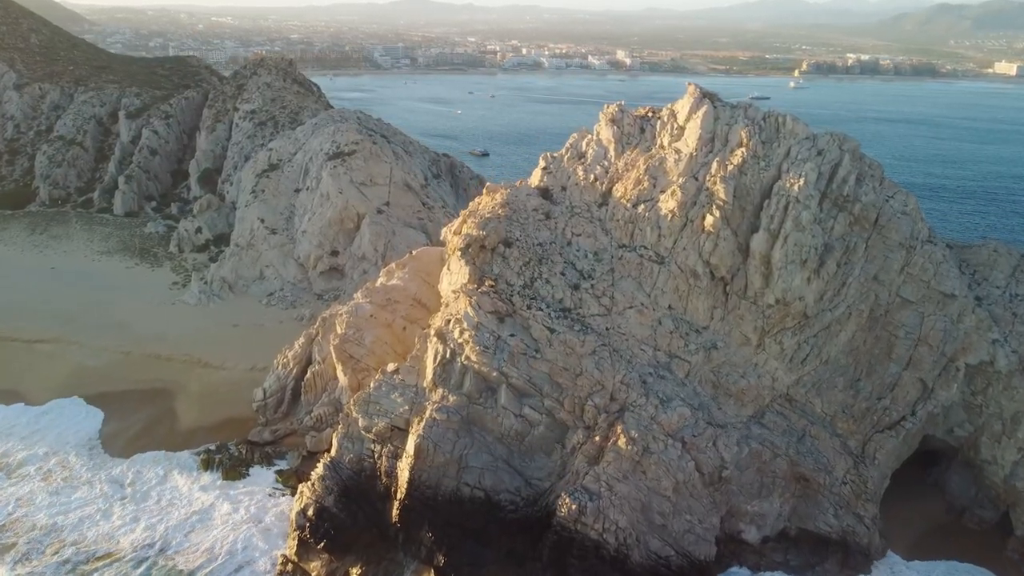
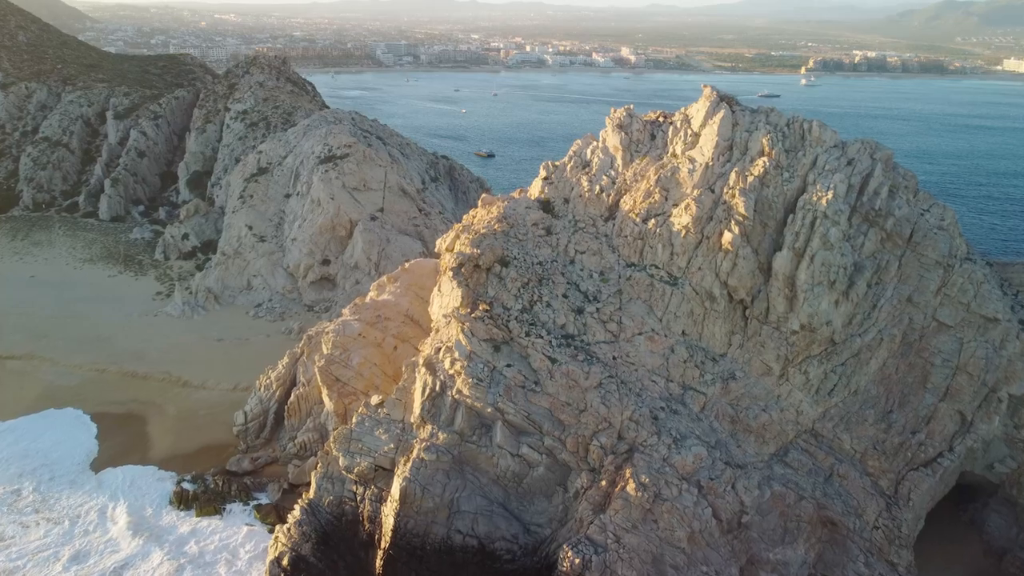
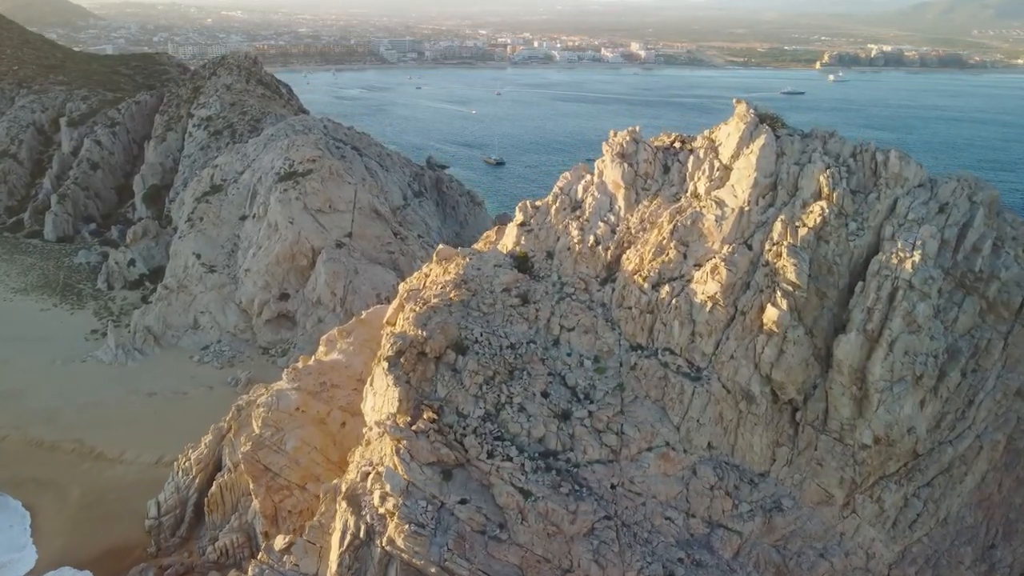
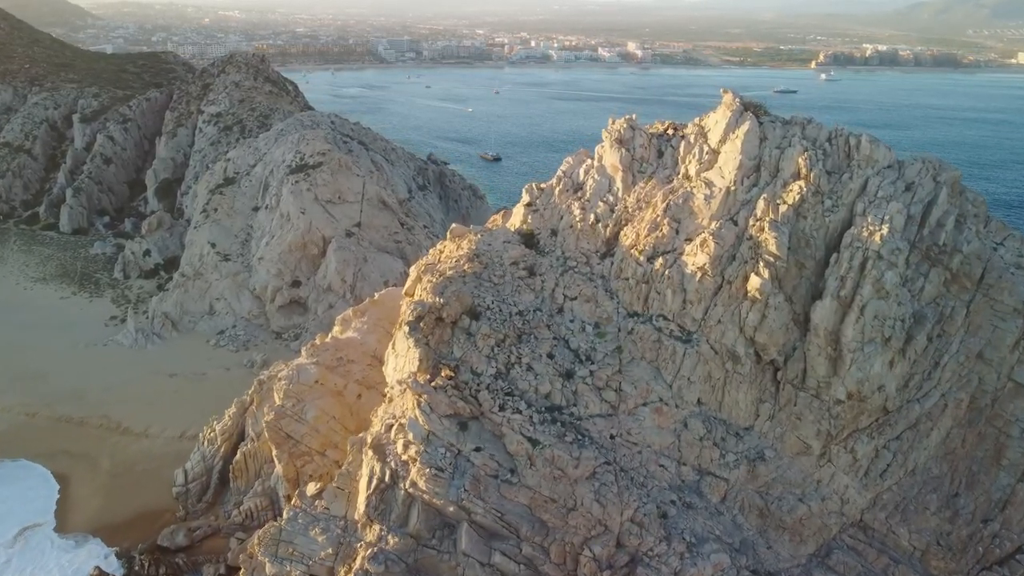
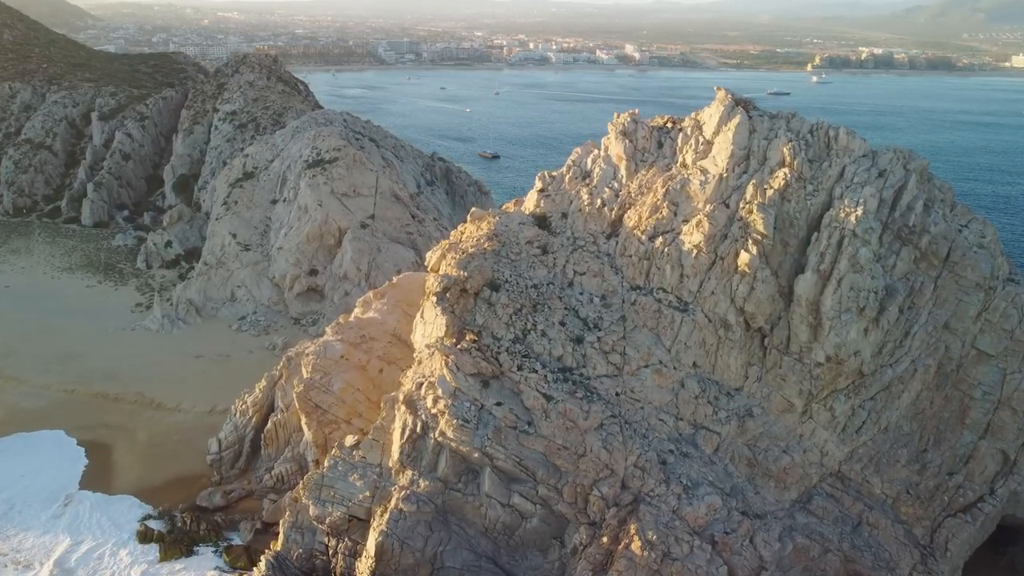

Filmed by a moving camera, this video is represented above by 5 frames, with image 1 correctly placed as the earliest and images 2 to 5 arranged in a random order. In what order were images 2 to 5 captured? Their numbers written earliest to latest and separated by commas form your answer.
2, 5, 4, 3
